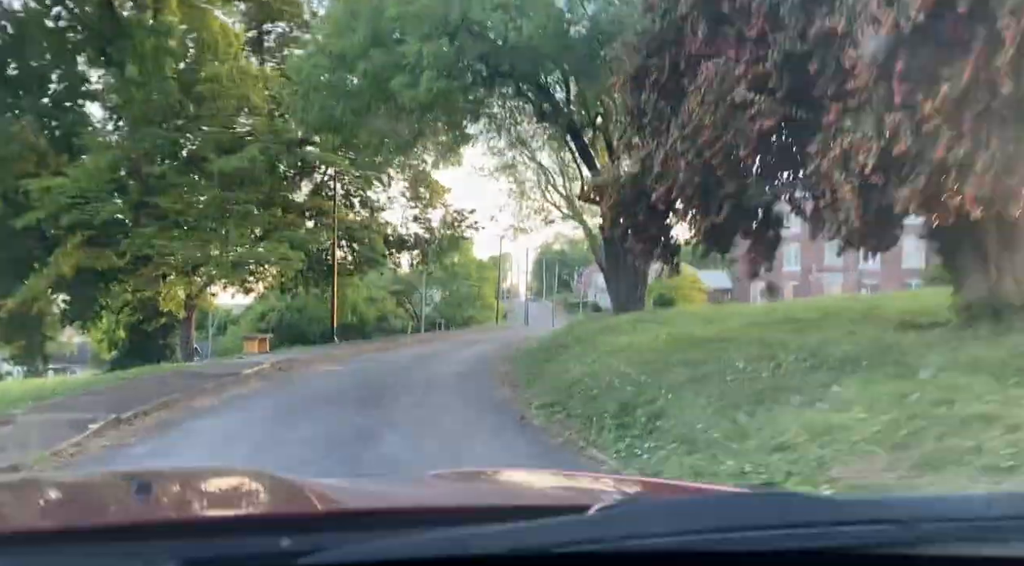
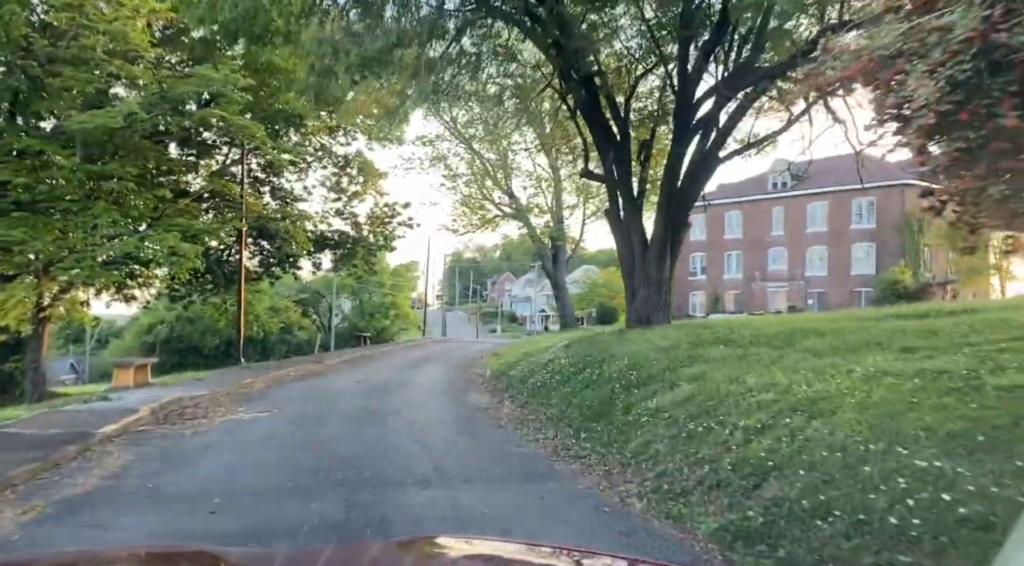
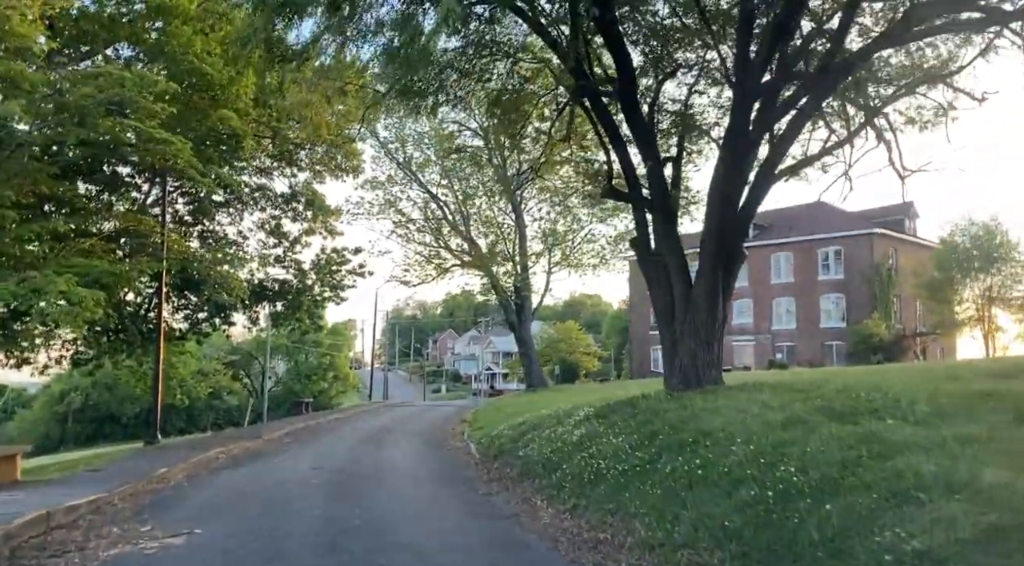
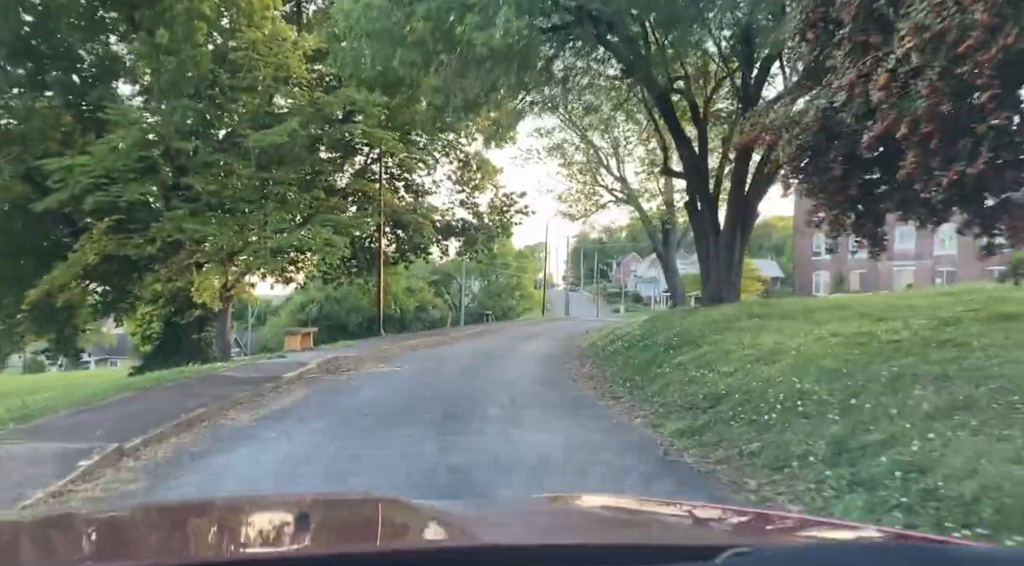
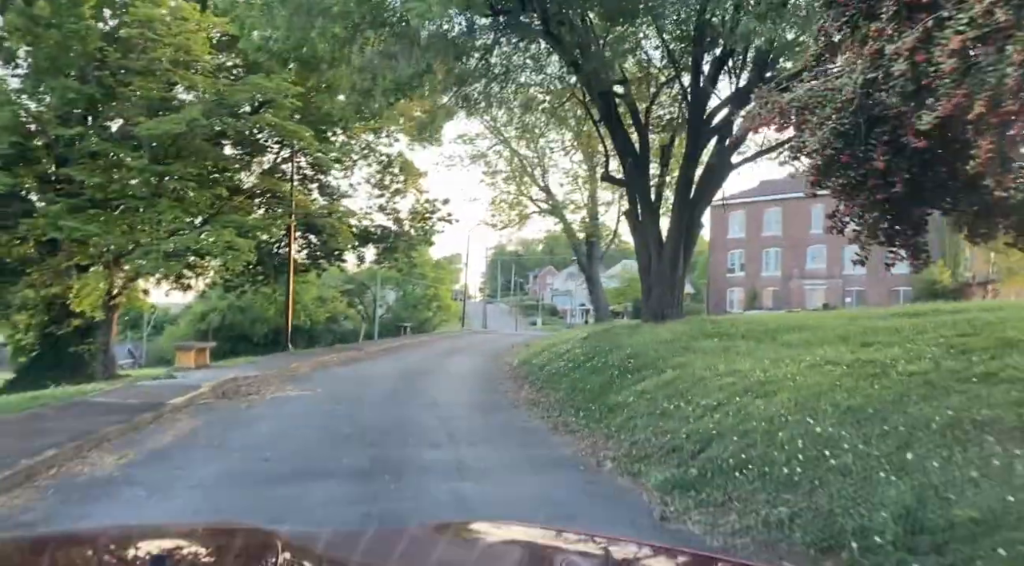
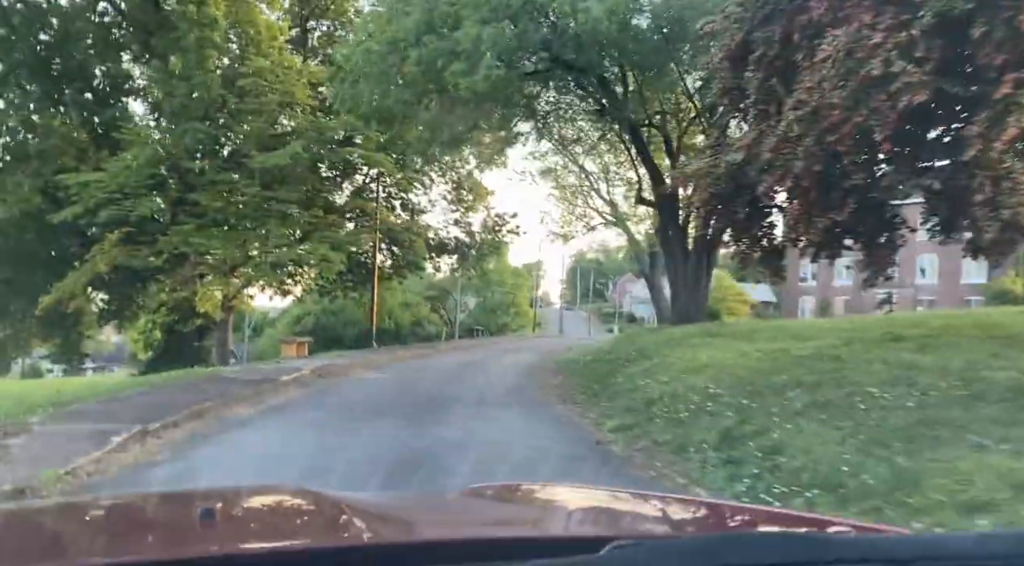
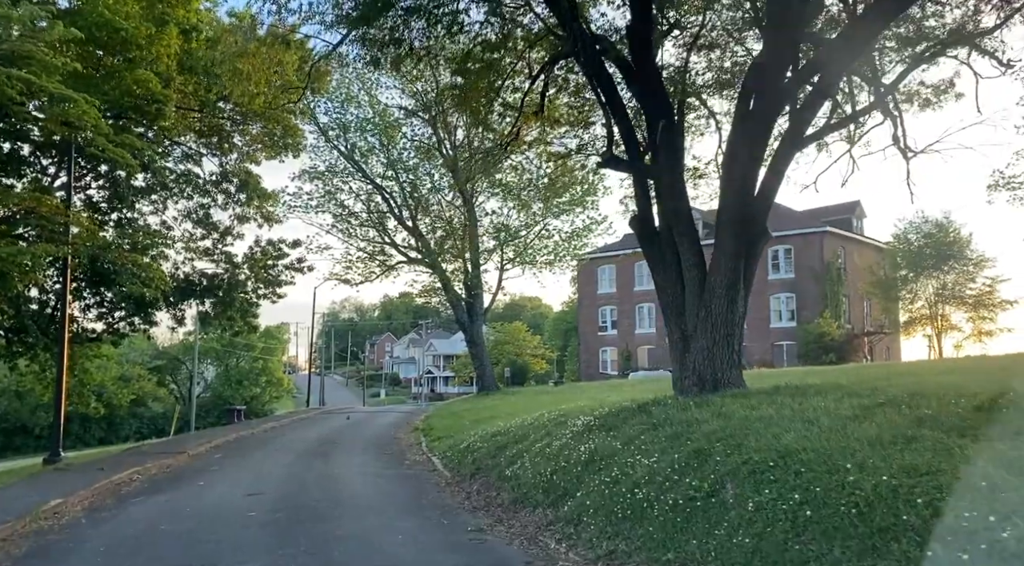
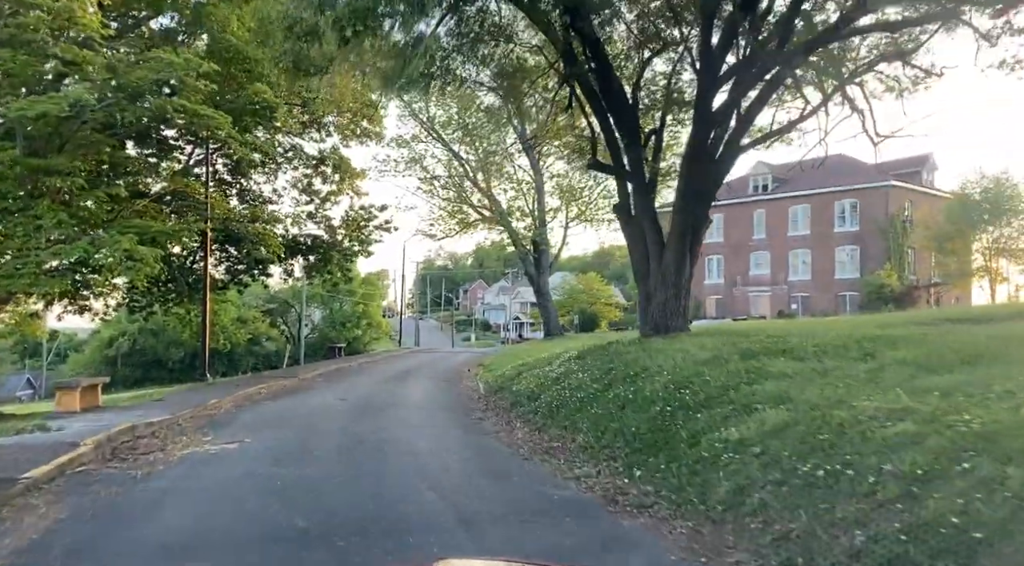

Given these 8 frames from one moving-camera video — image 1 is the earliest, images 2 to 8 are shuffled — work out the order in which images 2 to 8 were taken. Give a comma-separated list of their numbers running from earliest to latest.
6, 4, 5, 2, 8, 3, 7
